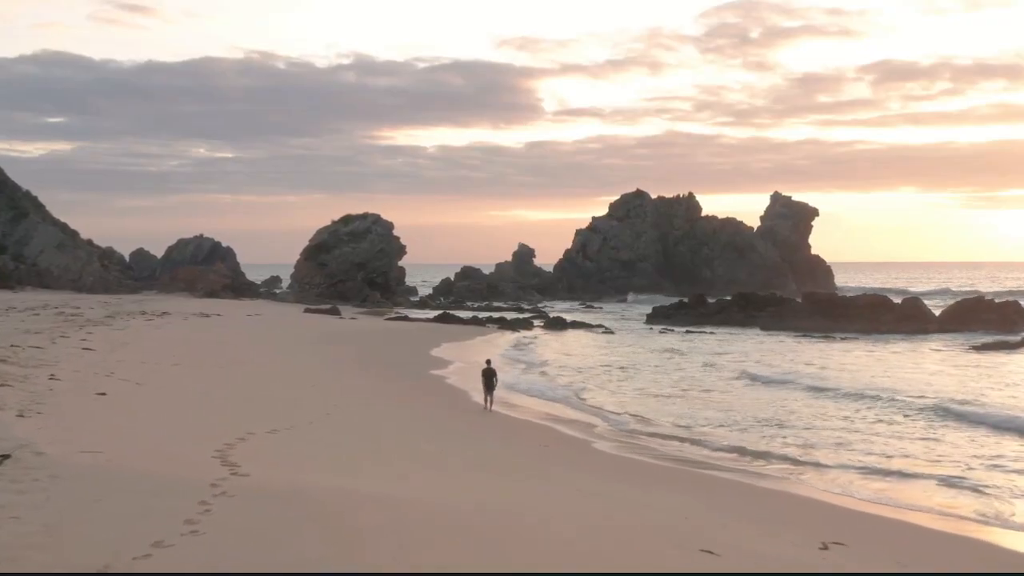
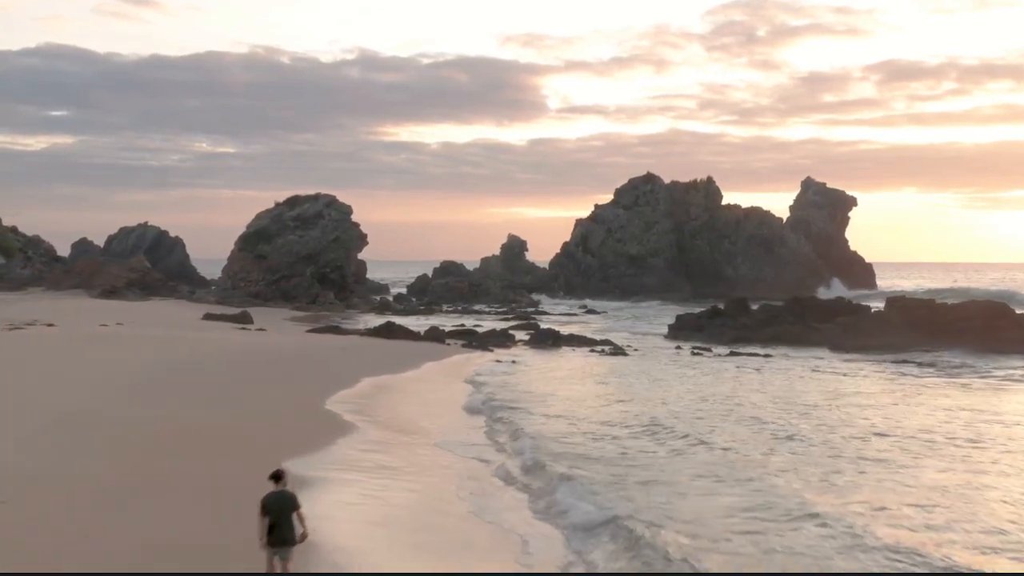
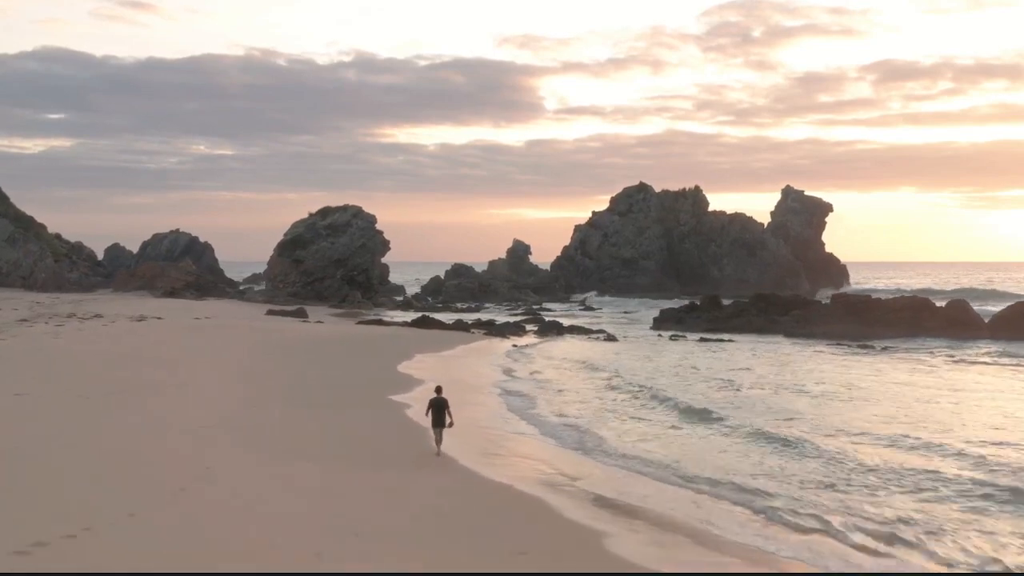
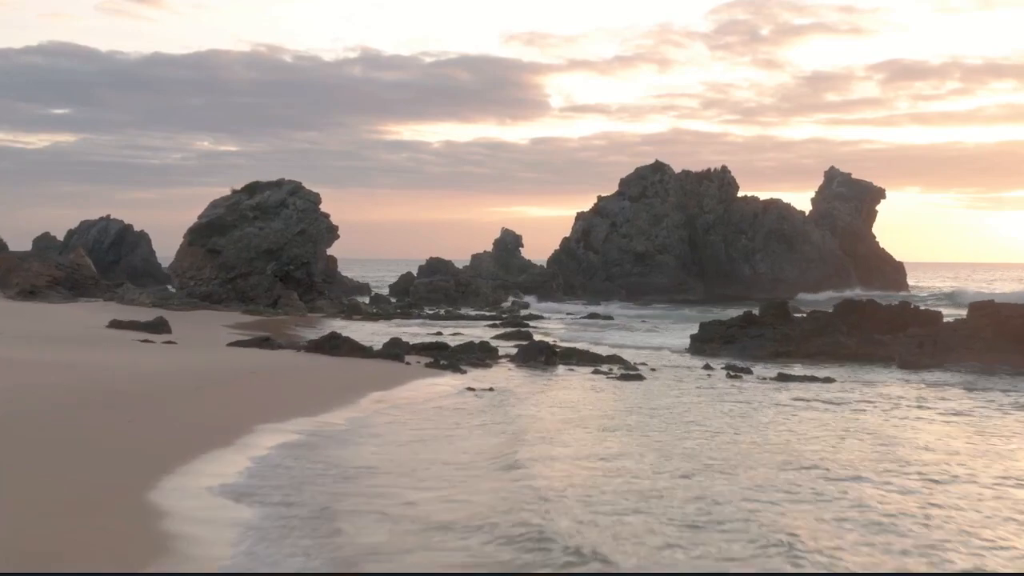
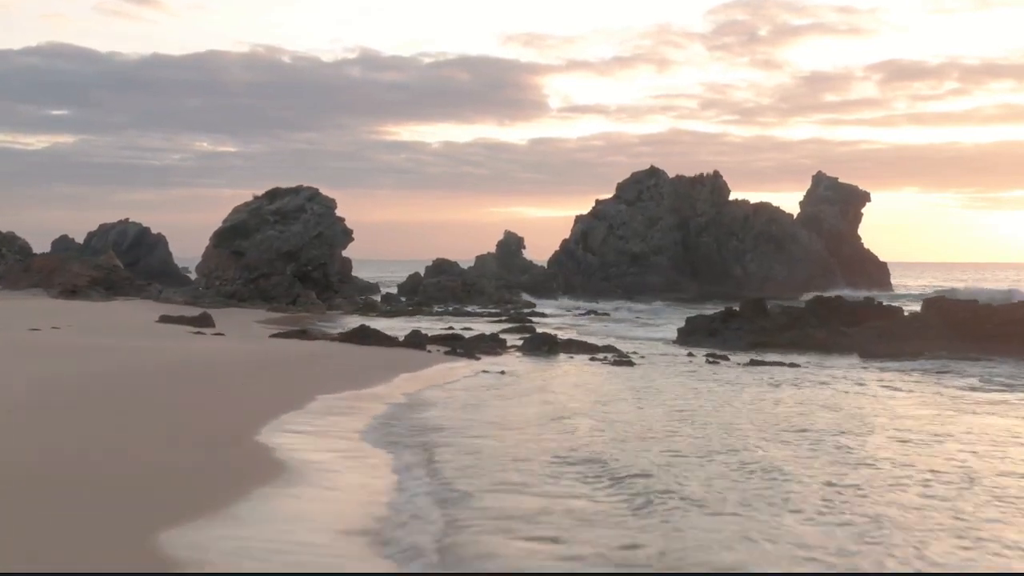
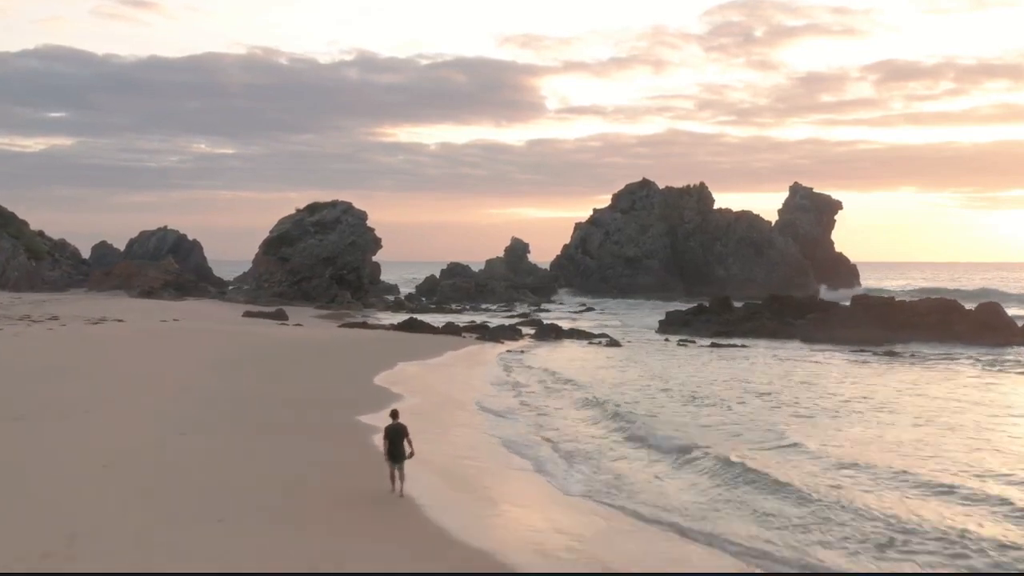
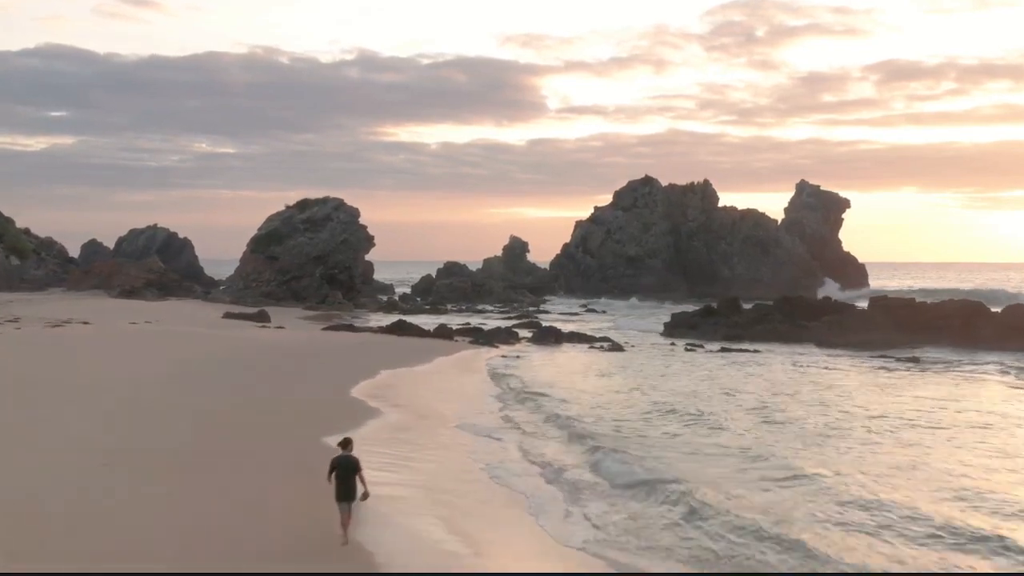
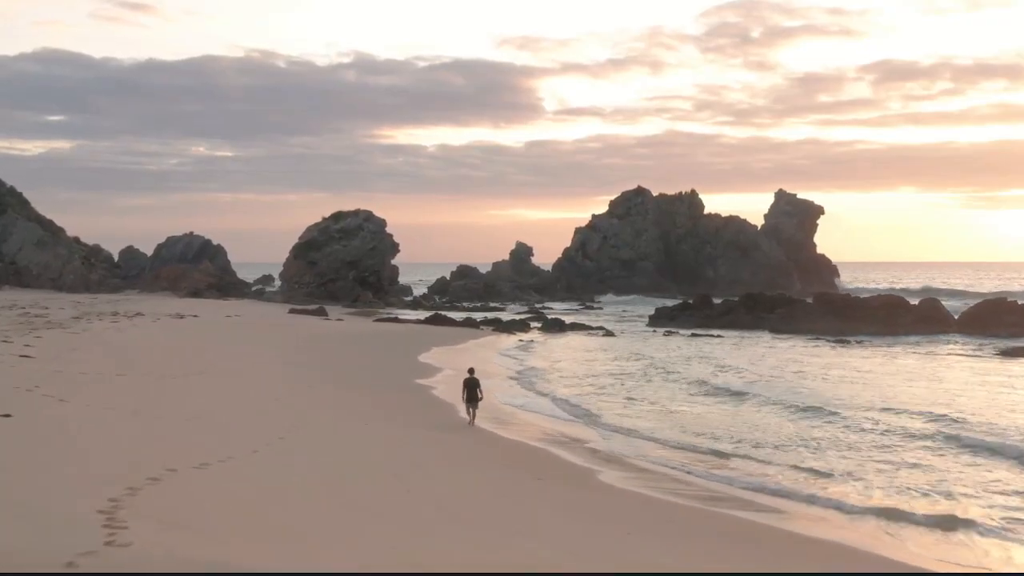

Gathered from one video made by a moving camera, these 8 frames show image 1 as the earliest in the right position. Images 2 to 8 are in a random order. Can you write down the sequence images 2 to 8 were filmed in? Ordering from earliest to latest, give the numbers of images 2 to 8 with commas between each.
8, 3, 6, 7, 2, 5, 4
